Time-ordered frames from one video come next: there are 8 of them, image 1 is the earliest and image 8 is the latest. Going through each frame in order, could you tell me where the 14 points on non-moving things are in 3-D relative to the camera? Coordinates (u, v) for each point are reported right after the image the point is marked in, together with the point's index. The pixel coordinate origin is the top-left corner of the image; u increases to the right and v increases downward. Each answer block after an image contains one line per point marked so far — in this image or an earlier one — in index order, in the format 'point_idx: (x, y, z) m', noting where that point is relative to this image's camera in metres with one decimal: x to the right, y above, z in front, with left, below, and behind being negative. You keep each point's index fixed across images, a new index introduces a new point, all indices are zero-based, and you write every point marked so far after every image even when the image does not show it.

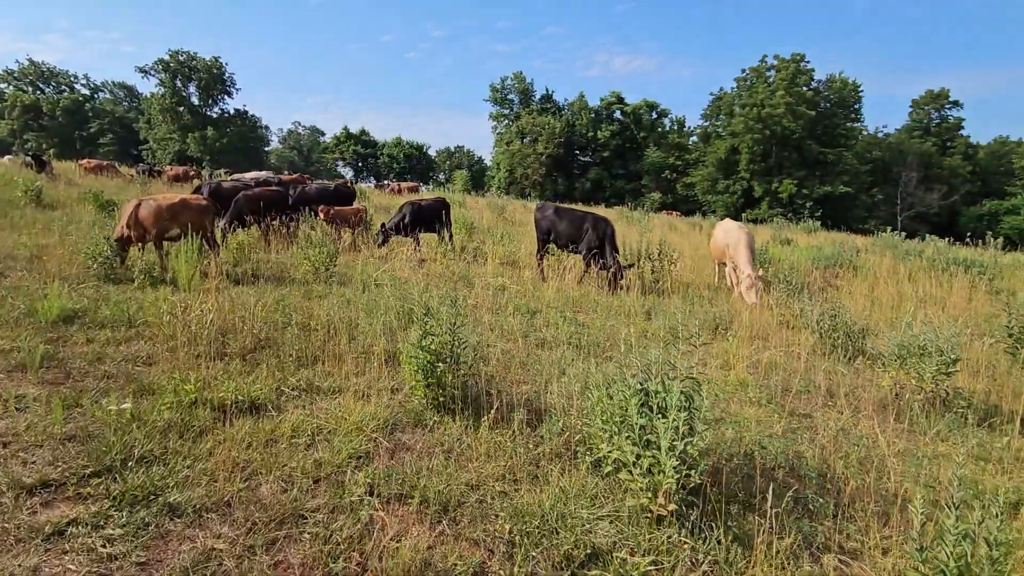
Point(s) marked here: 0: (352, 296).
0: (-2.1, -0.1, +7.0) m
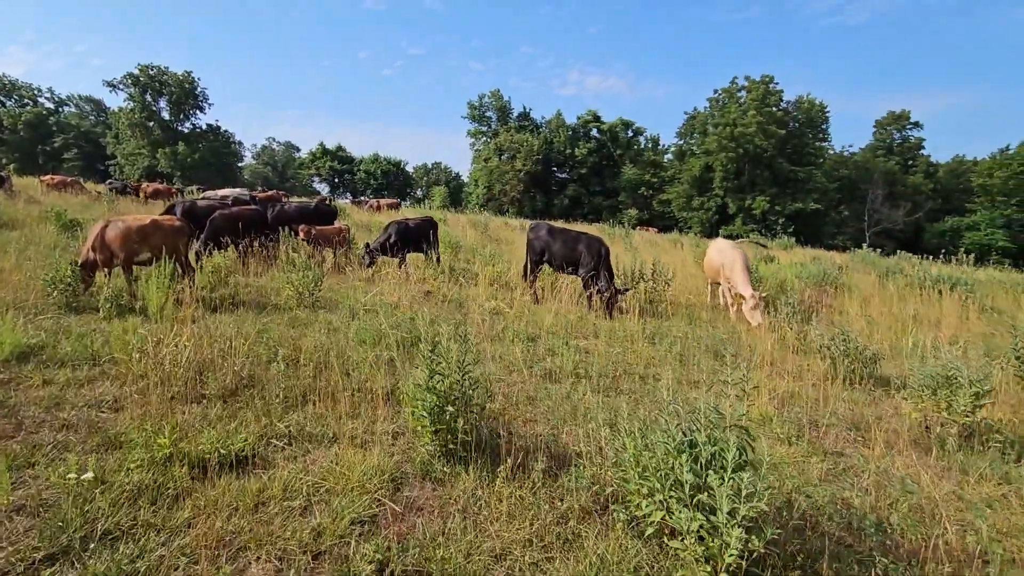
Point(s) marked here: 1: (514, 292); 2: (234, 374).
0: (-2.2, -0.4, +6.5) m
1: (0.0, -0.1, +8.9) m
2: (-2.4, -0.7, +4.5) m
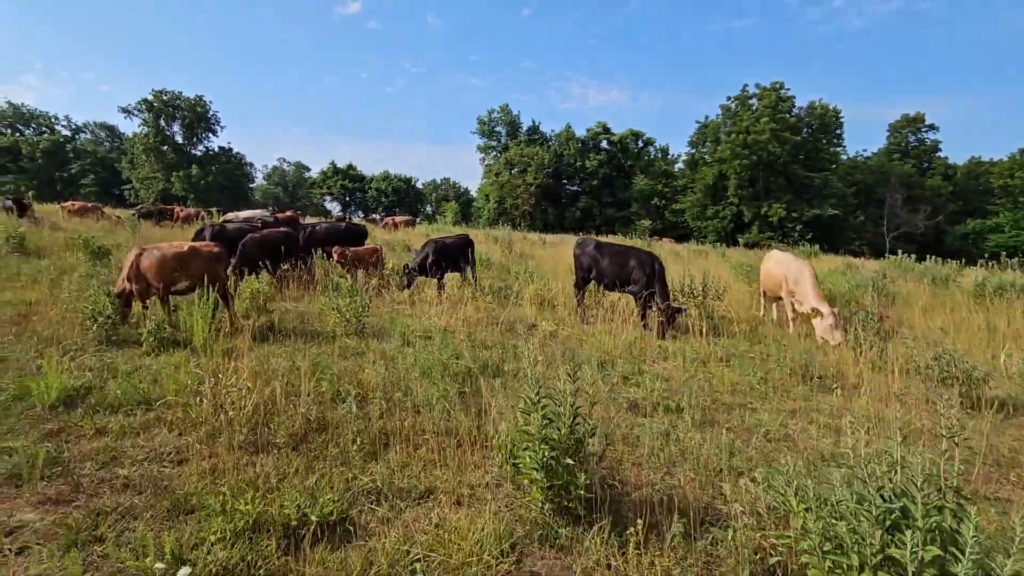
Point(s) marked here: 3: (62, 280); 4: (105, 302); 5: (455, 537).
0: (-1.4, -0.8, +6.1) m
1: (+0.8, -0.4, +8.5) m
2: (-1.6, -1.0, +4.1) m
3: (-7.8, +0.1, +9.0) m
4: (-4.9, -0.2, +6.2) m
5: (-0.3, -1.3, +2.8) m
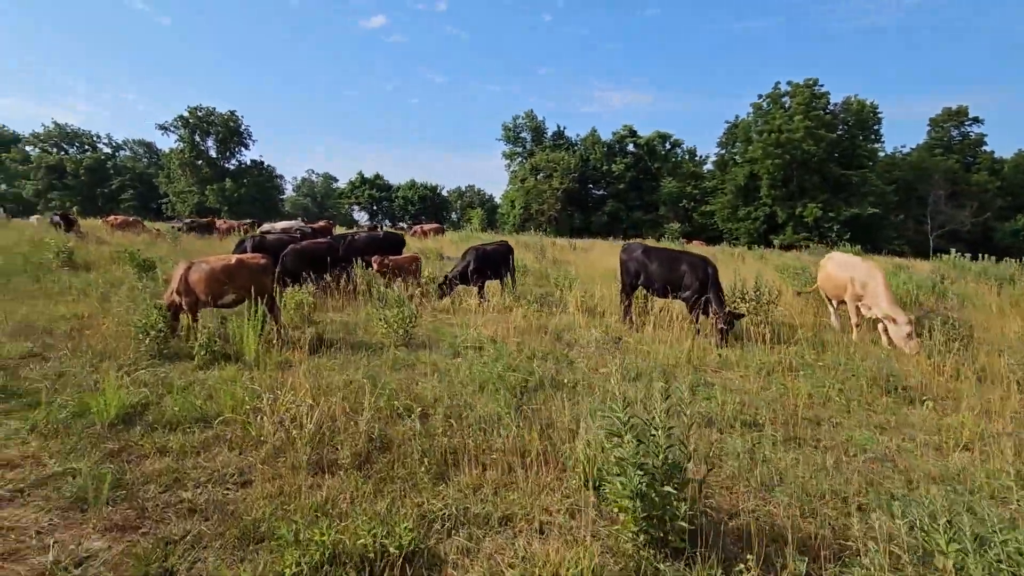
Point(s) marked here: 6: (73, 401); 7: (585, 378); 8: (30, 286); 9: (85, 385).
0: (-0.7, -0.9, +5.9) m
1: (+1.6, -0.5, +8.2) m
2: (-1.1, -1.1, +3.9) m
3: (-7.0, -0.1, +9.1) m
4: (-4.2, -0.3, +6.2) m
5: (+0.2, -1.4, +2.5) m
6: (-3.7, -1.0, +4.4) m
7: (+0.8, -1.0, +5.6) m
8: (-9.2, 0.0, +10.0) m
9: (-4.0, -0.9, +4.8) m
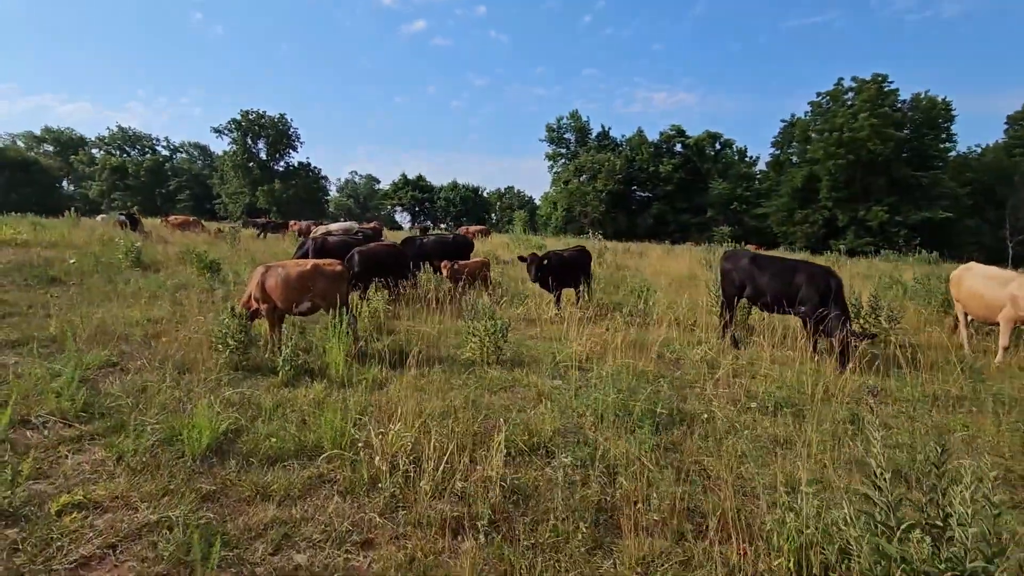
0: (+0.4, -1.0, +5.2) m
1: (+2.8, -0.7, +7.3) m
2: (-0.1, -1.2, +3.2) m
3: (-5.7, -0.2, +8.9) m
4: (-3.1, -0.4, +5.7) m
5: (+1.1, -1.5, +1.8) m
6: (-2.7, -1.0, +4.0) m
7: (+1.9, -1.1, +4.8) m
8: (-7.8, 0.0, +9.9) m
9: (-2.9, -1.0, +4.4) m
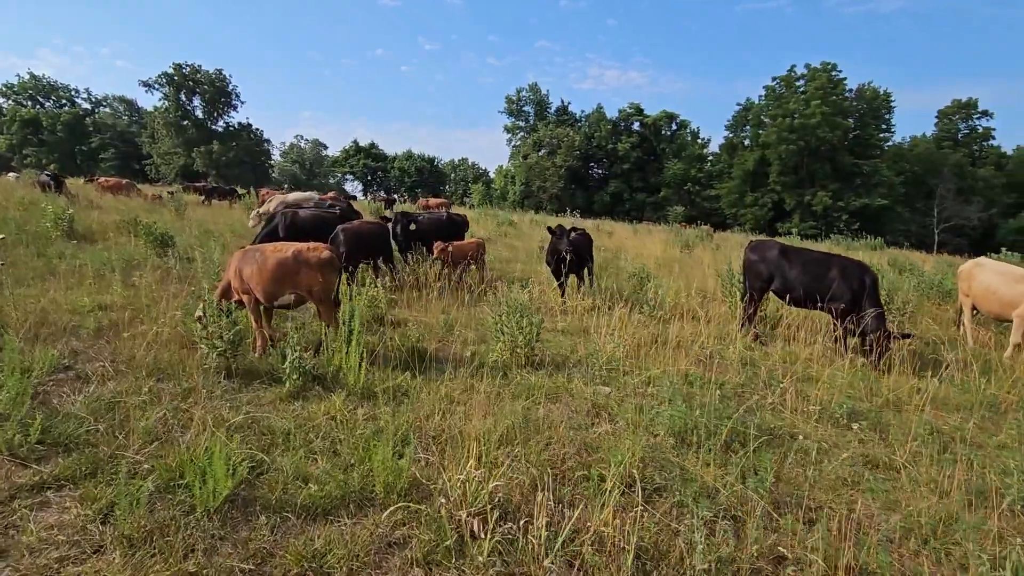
0: (+0.8, -1.0, +4.6) m
1: (+3.1, -0.6, +6.9) m
2: (+0.5, -1.3, +2.6) m
3: (-5.5, +0.2, +7.6) m
4: (-2.6, -0.3, +4.8) m
5: (+1.8, -1.7, +1.3) m
6: (-2.1, -1.0, +3.0) m
7: (+2.3, -1.1, +4.4) m
8: (-7.7, +0.4, +8.4) m
9: (-2.4, -0.9, +3.5) m
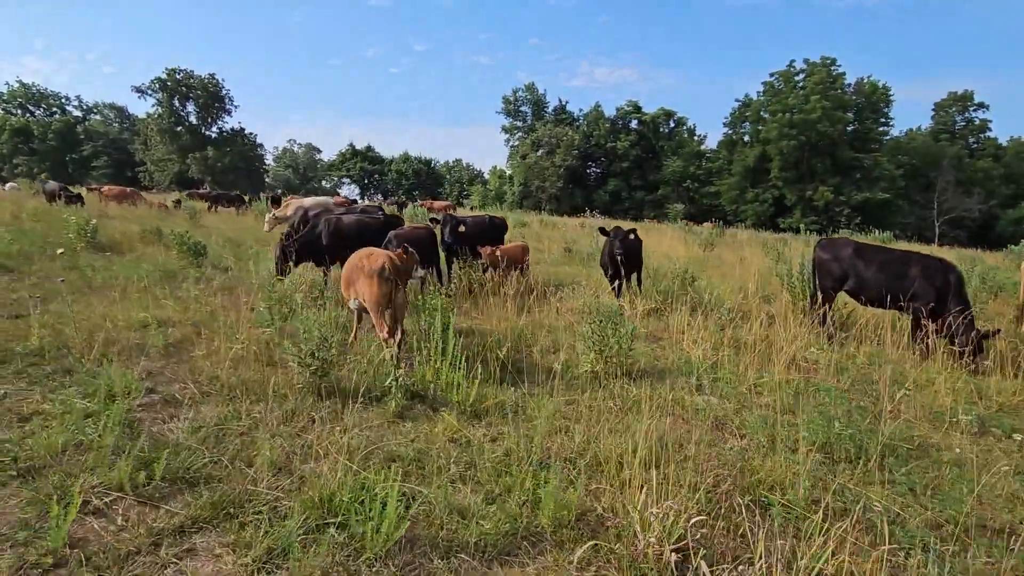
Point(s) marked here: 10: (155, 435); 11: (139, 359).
0: (+1.8, -1.0, +4.4) m
1: (+4.0, -0.6, +6.7) m
2: (+1.5, -1.3, +2.4) m
3: (-4.7, 0.0, +7.3) m
4: (-1.7, -0.4, +4.5) m
5: (+2.8, -1.7, +1.1) m
6: (-1.2, -1.1, +2.8) m
7: (+3.3, -1.1, +4.1) m
8: (-6.9, +0.2, +8.1) m
9: (-1.4, -1.1, +3.2) m
10: (-2.3, -1.0, +3.4) m
11: (-3.5, -0.7, +4.9) m
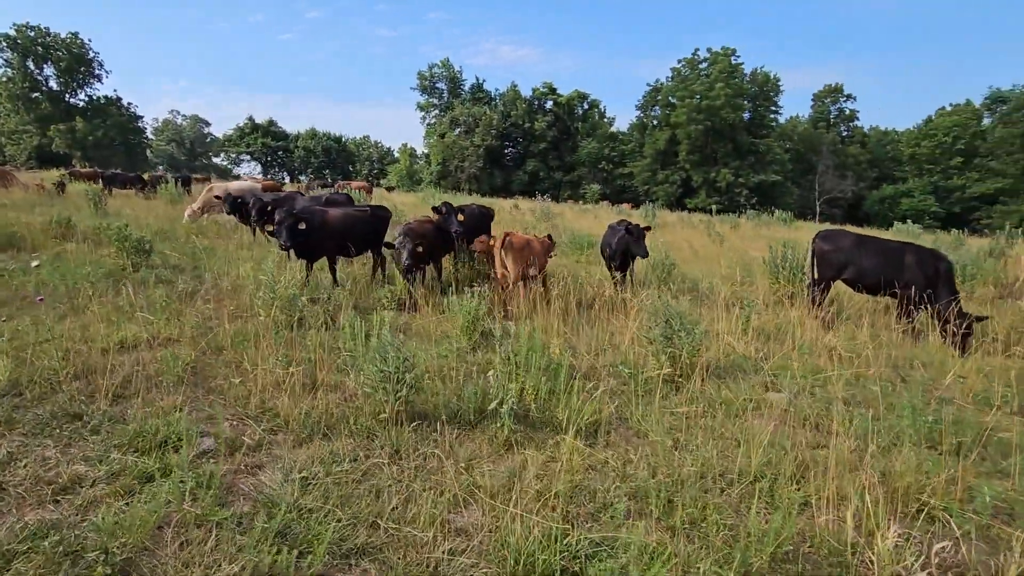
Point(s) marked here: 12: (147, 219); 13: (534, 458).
0: (+2.5, -1.0, +4.5) m
1: (+4.3, -0.4, +7.1) m
2: (+2.6, -1.4, +2.4) m
3: (-4.3, -0.1, +6.2) m
4: (-0.9, -0.5, +4.0) m
5: (+4.1, -1.8, +1.4) m
6: (-0.1, -1.3, +2.4) m
7: (+4.1, -1.1, +4.5) m
8: (-6.6, 0.0, +6.6) m
9: (-0.4, -1.2, +2.8) m
10: (-1.4, -1.1, +2.8) m
11: (-2.8, -0.8, +4.1) m
12: (-8.9, +1.7, +13.0) m
13: (+0.3, -1.1, +3.4) m
